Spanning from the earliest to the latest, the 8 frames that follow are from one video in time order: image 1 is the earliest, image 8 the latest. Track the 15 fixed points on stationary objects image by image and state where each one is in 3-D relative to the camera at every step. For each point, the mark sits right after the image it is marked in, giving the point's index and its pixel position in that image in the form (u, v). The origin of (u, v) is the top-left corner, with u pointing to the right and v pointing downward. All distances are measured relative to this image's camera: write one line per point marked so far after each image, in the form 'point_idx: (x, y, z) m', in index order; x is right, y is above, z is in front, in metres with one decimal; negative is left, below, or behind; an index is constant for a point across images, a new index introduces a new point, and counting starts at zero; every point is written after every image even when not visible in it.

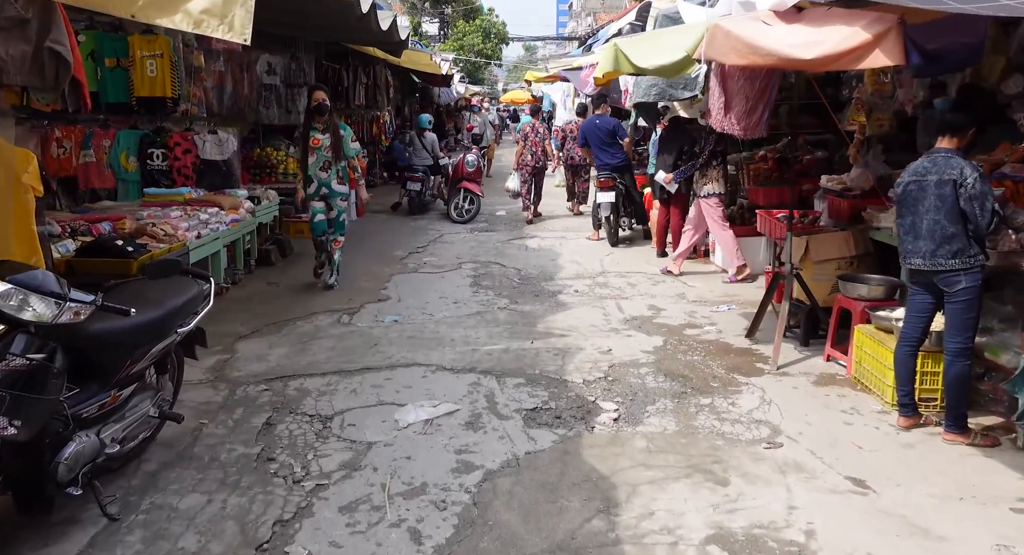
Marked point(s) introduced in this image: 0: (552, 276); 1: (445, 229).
0: (+0.4, 0.0, +7.8) m
1: (-0.9, +0.6, +11.2) m
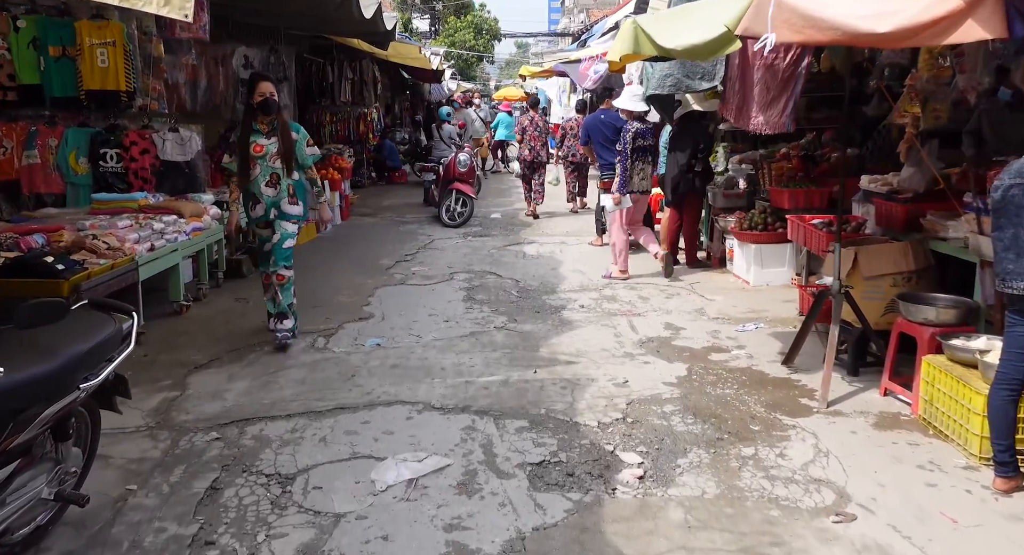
0: (+0.4, -0.1, +7.0) m
1: (-1.0, +0.5, +10.4) m
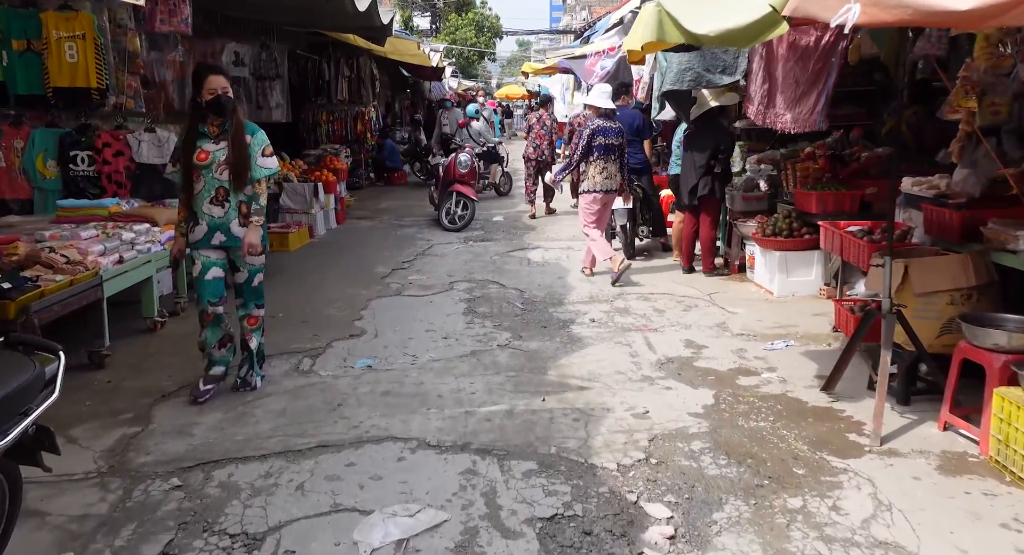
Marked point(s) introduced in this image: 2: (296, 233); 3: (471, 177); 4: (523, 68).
0: (+0.4, -0.2, +6.5) m
1: (-0.9, +0.5, +9.9) m
2: (-2.4, +0.5, +9.1) m
3: (-0.5, +1.3, +10.5) m
4: (+0.2, +4.4, +17.4) m
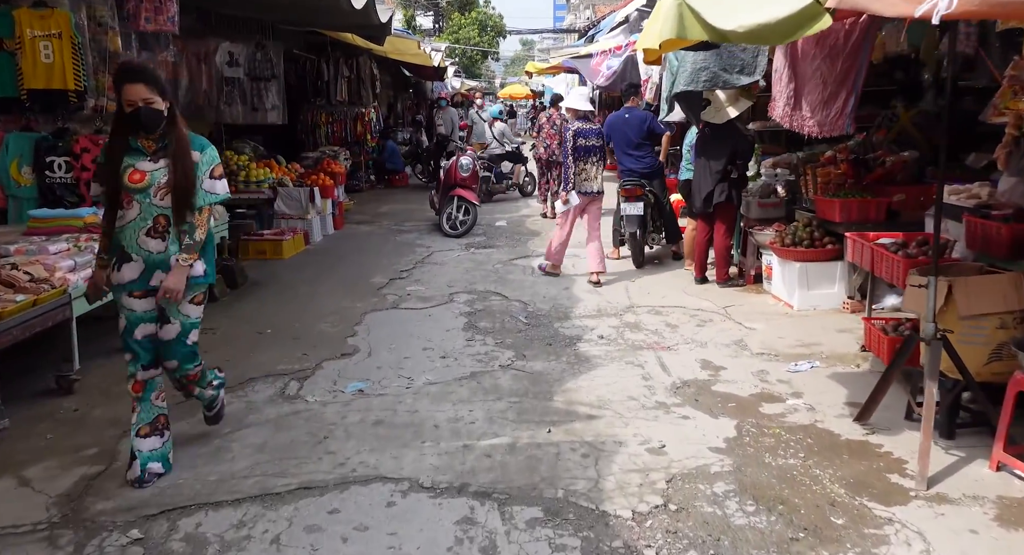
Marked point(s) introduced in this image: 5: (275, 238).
0: (+0.4, -0.3, +6.1) m
1: (-0.9, +0.4, +9.5) m
2: (-2.3, +0.4, +8.7) m
3: (-0.5, +1.2, +10.1) m
4: (+0.3, +4.3, +17.0) m
5: (-2.4, +0.4, +8.4) m
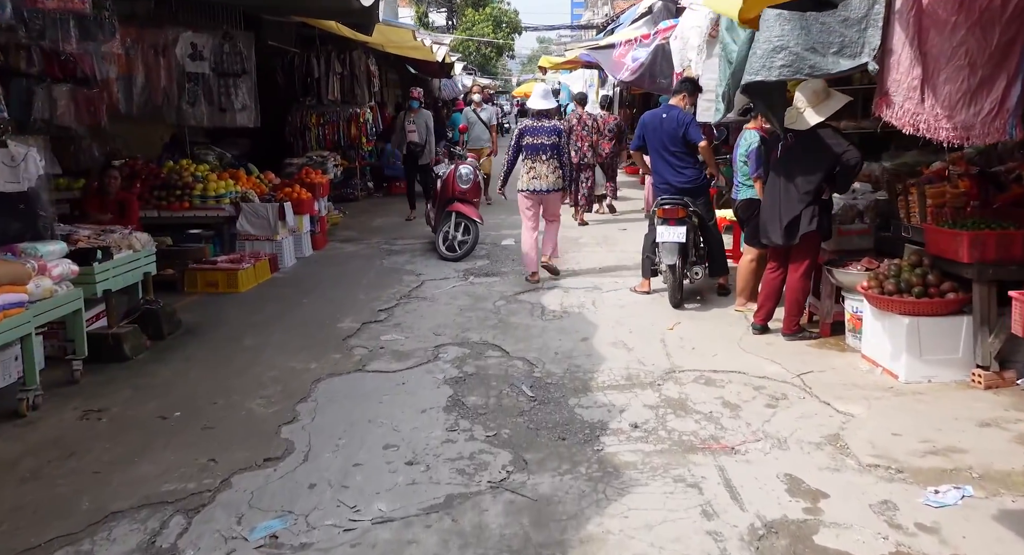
0: (+0.4, -0.6, +4.6) m
1: (-0.8, +0.1, +8.0) m
2: (-2.3, +0.1, +7.2) m
3: (-0.4, +0.9, +8.5) m
4: (+0.5, +4.0, +15.4) m
5: (-2.4, +0.1, +6.9) m
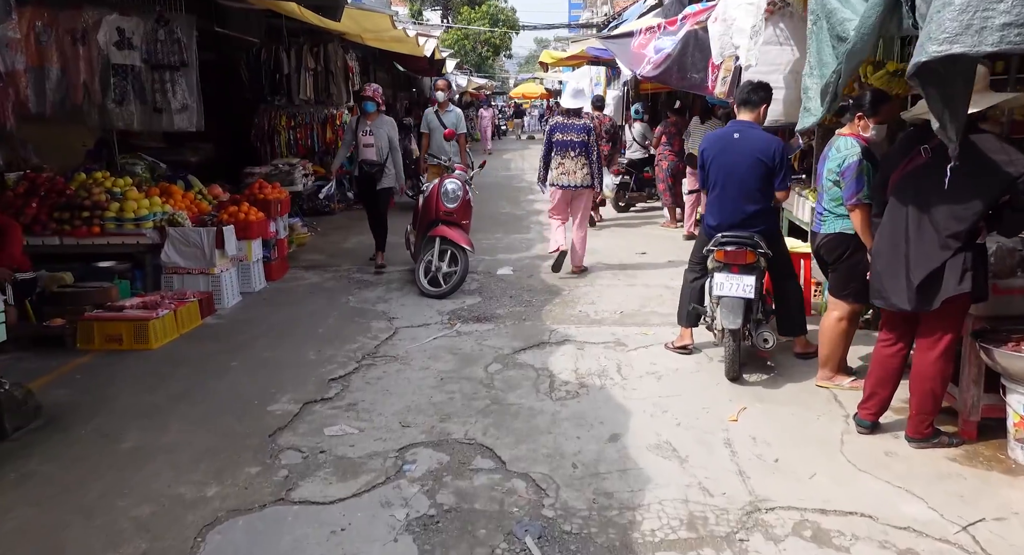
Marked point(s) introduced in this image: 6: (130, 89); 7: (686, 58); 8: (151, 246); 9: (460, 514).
0: (+0.4, -0.9, +2.9) m
1: (-0.8, -0.3, +6.3) m
2: (-2.3, -0.3, +5.5) m
3: (-0.4, +0.5, +6.9) m
4: (+0.5, +3.7, +13.7) m
5: (-2.4, -0.2, +5.2) m
6: (-3.5, +1.7, +7.5) m
7: (+1.6, +2.0, +7.5) m
8: (-2.8, +0.2, +6.3) m
9: (-0.2, -0.9, +3.1) m
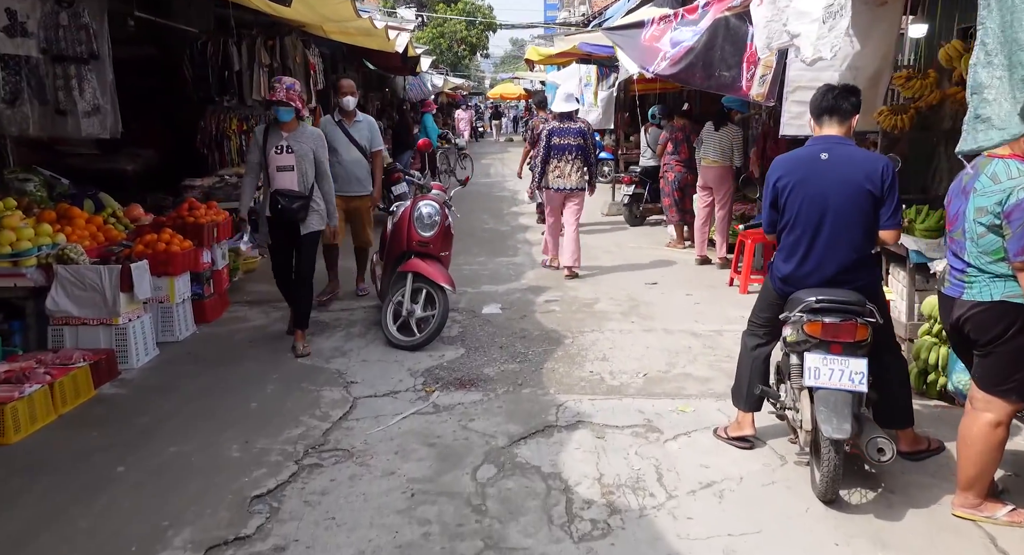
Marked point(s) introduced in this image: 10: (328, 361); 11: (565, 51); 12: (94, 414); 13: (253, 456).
0: (+0.5, -1.2, +1.5) m
1: (-0.9, -0.6, +4.9) m
2: (-2.3, -0.6, +4.1) m
3: (-0.5, +0.2, +5.5) m
4: (+0.2, +3.3, +12.4) m
5: (-2.4, -0.6, +3.8) m
6: (-3.6, +1.4, +6.0) m
7: (+1.5, +1.7, +6.2) m
8: (-2.8, -0.1, +4.8) m
9: (-0.1, -1.2, +1.7) m
10: (-1.2, -0.5, +5.2) m
11: (+0.7, +3.1, +11.4) m
12: (-2.2, -0.7, +4.2) m
13: (-1.2, -0.8, +3.7) m
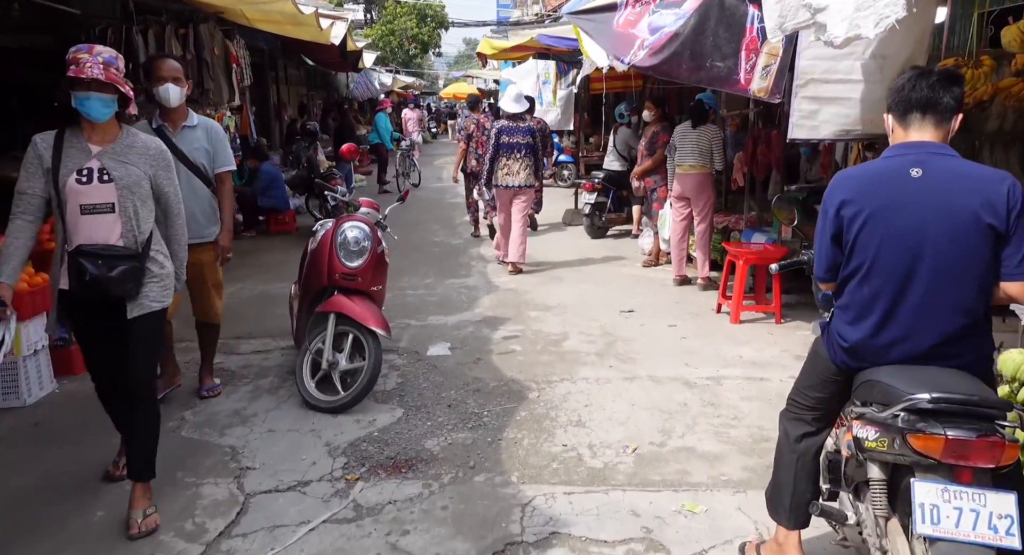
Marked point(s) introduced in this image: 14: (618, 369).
0: (+0.4, -1.4, +0.4) m
1: (-1.1, -0.8, +3.7) m
2: (-2.5, -0.8, +2.7) m
3: (-0.7, 0.0, +4.2) m
4: (-0.4, +3.1, +11.2) m
5: (-2.6, -0.8, +2.5) m
6: (-3.9, +1.2, +4.6) m
7: (+1.2, +1.5, +5.1) m
8: (-3.1, -0.3, +3.5) m
9: (-0.2, -1.4, +0.5) m
10: (-1.4, -0.8, +3.9) m
11: (+0.1, +2.9, +10.3) m
12: (-2.3, -0.9, +2.9) m
13: (-1.3, -1.0, +2.4) m
14: (+0.6, -0.6, +4.9) m
